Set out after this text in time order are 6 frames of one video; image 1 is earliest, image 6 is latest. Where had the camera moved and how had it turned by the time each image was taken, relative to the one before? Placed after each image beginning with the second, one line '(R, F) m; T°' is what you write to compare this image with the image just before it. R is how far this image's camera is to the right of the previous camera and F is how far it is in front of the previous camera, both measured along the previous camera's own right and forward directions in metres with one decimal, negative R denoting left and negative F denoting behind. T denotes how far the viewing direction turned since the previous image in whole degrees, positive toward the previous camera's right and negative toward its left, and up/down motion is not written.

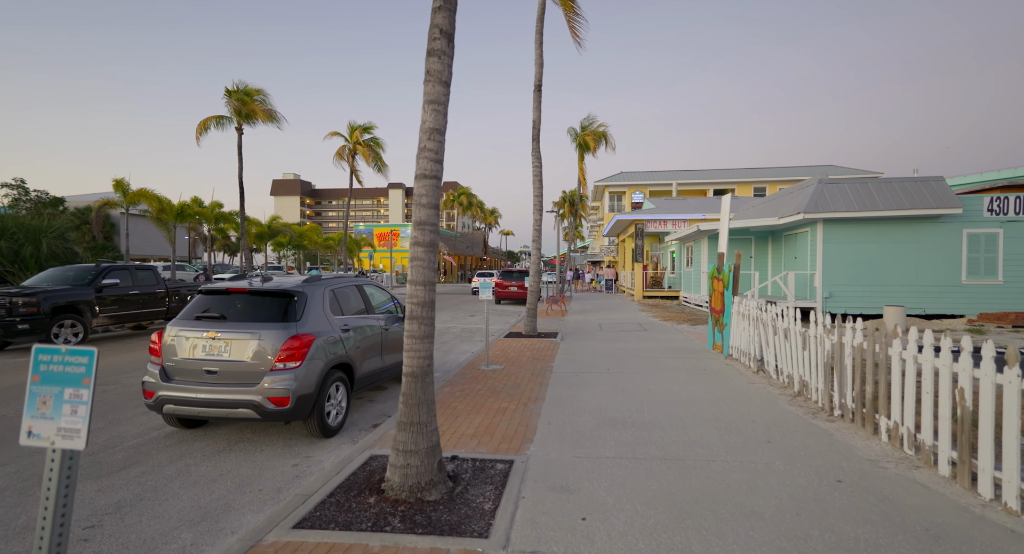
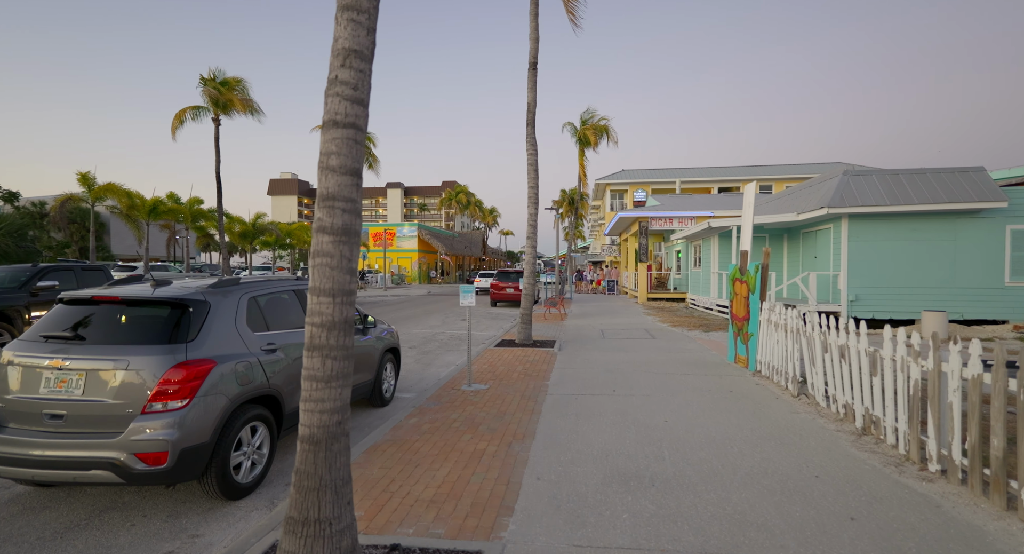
(+0.2, +1.3) m; 0°
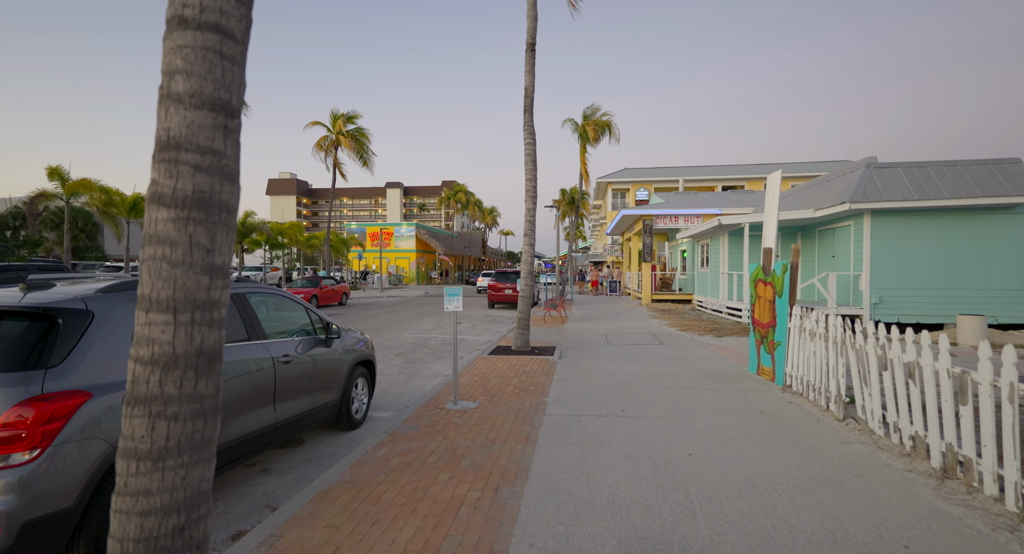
(+0.1, +1.0) m; 0°
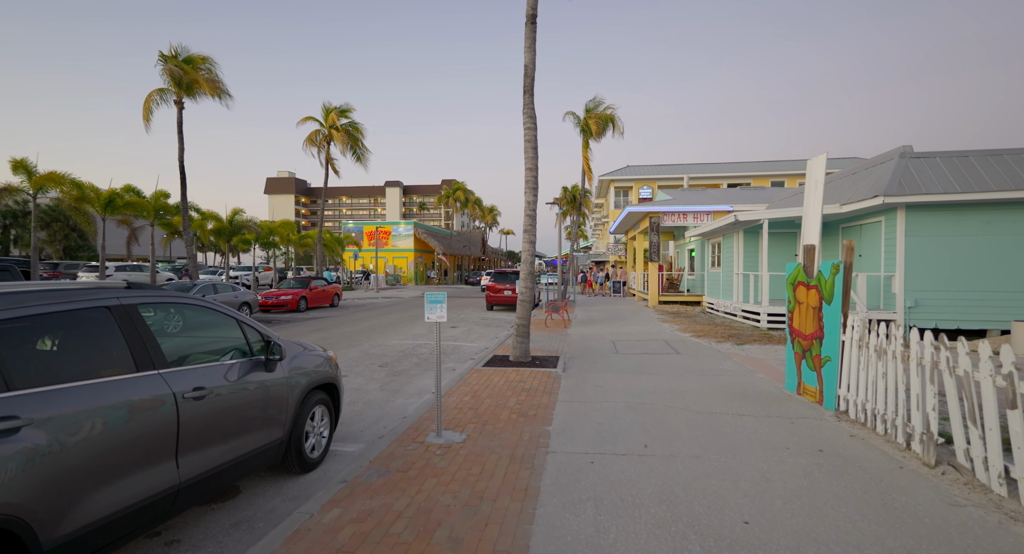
(+0.1, +1.1) m; 0°
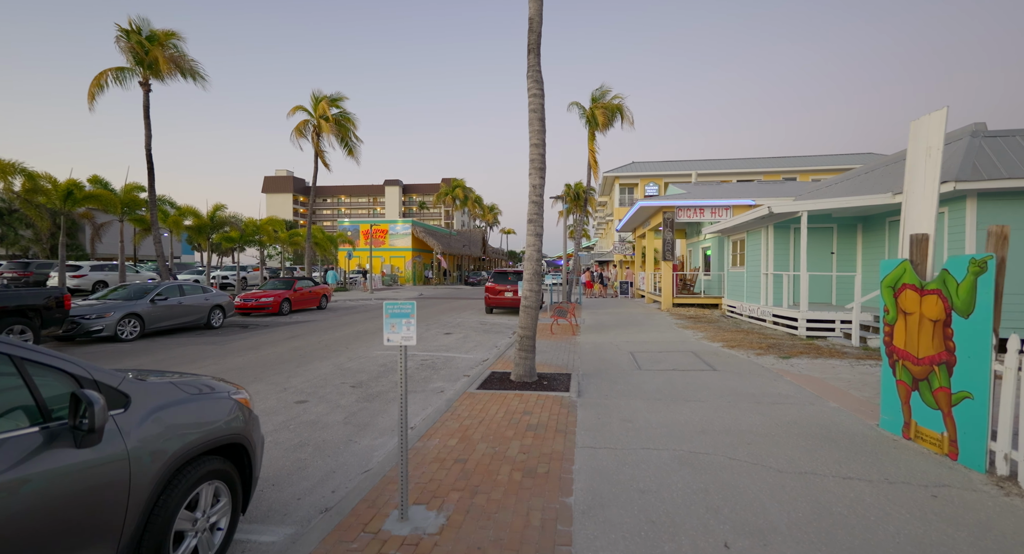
(0.0, +1.7) m; 0°
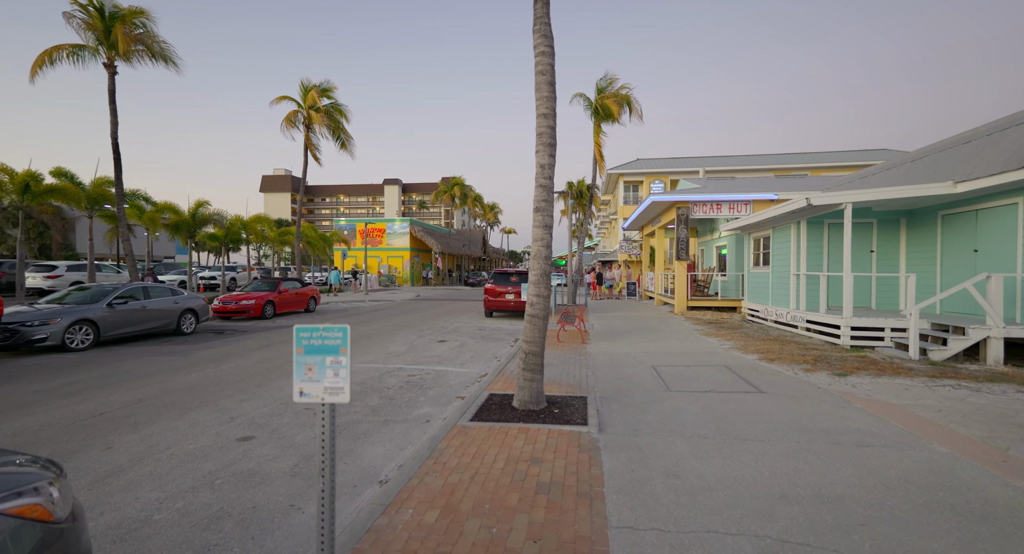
(0.0, +1.5) m; 0°
